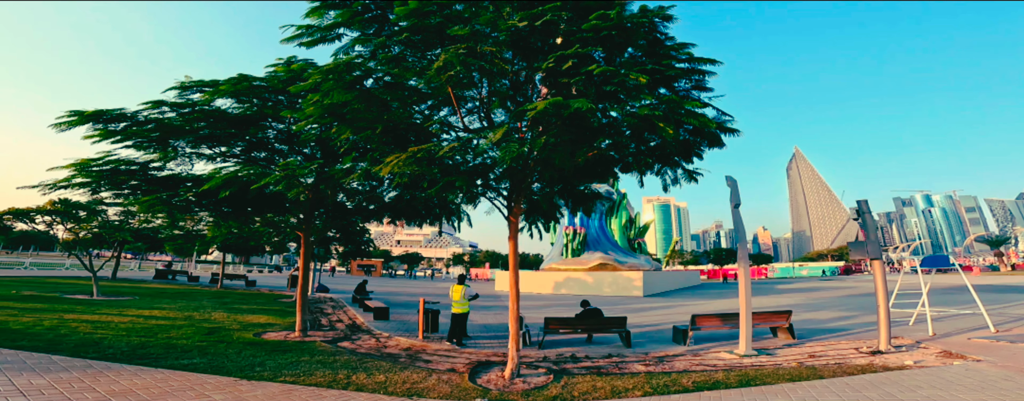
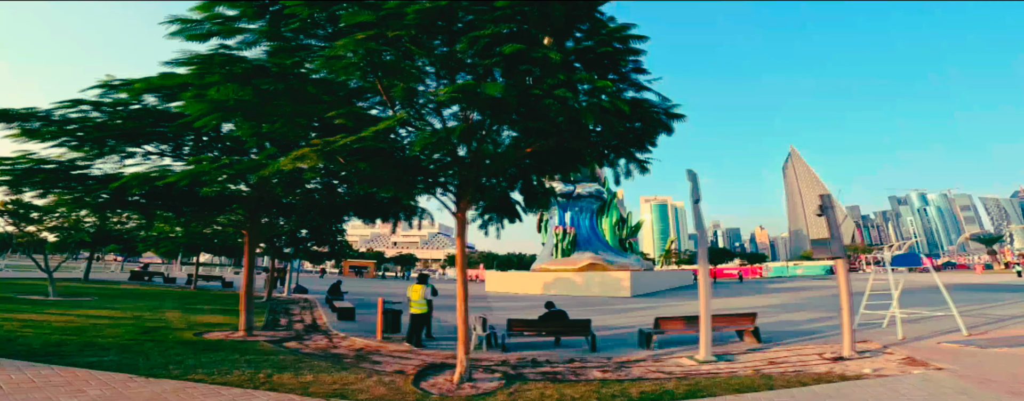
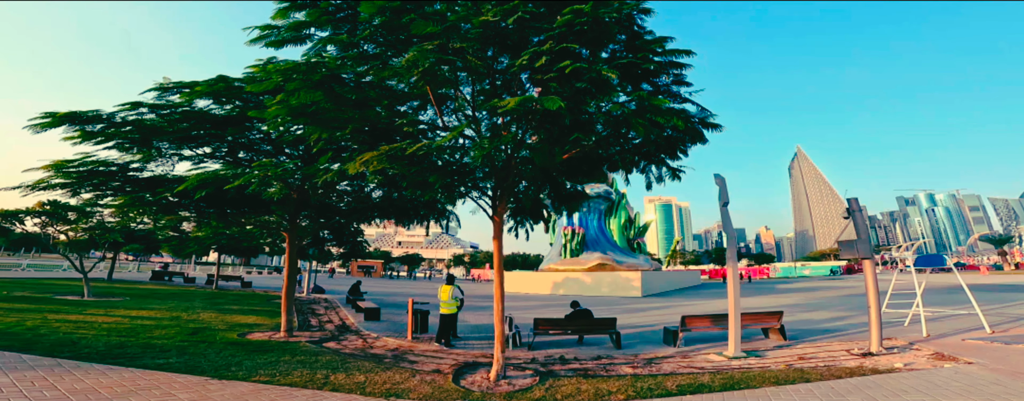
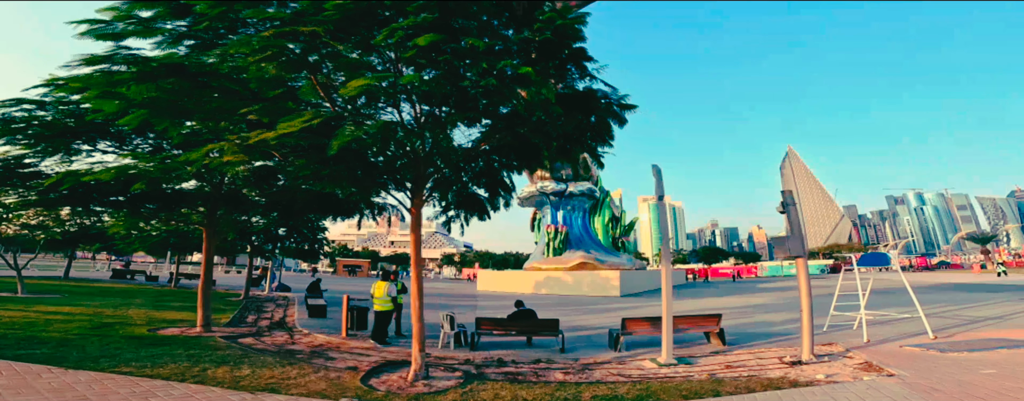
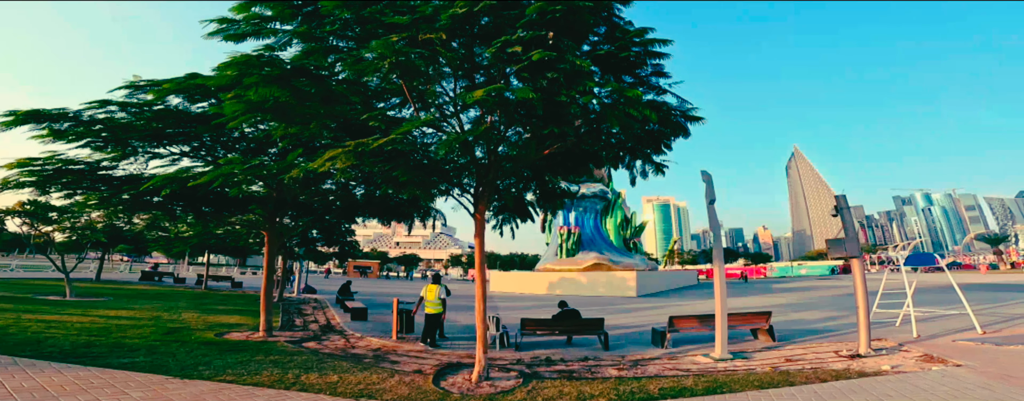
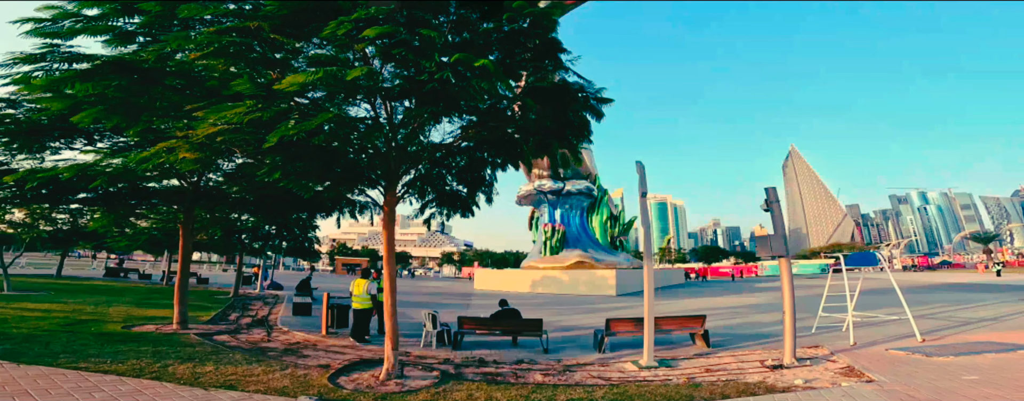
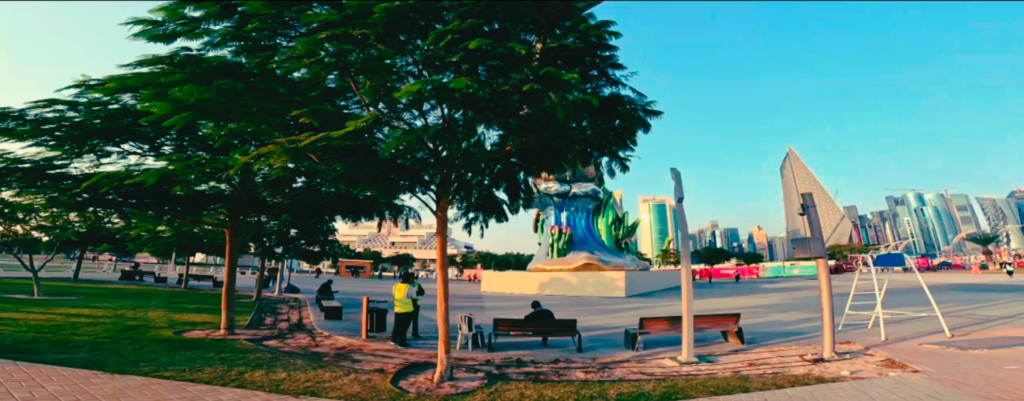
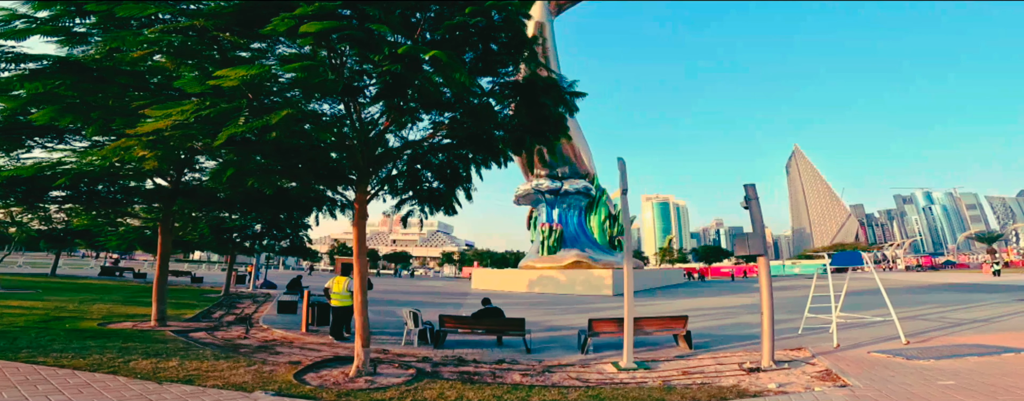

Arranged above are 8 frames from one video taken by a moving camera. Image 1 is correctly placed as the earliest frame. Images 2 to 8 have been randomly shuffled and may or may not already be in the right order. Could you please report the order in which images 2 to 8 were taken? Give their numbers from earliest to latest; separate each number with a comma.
3, 5, 2, 7, 4, 6, 8
